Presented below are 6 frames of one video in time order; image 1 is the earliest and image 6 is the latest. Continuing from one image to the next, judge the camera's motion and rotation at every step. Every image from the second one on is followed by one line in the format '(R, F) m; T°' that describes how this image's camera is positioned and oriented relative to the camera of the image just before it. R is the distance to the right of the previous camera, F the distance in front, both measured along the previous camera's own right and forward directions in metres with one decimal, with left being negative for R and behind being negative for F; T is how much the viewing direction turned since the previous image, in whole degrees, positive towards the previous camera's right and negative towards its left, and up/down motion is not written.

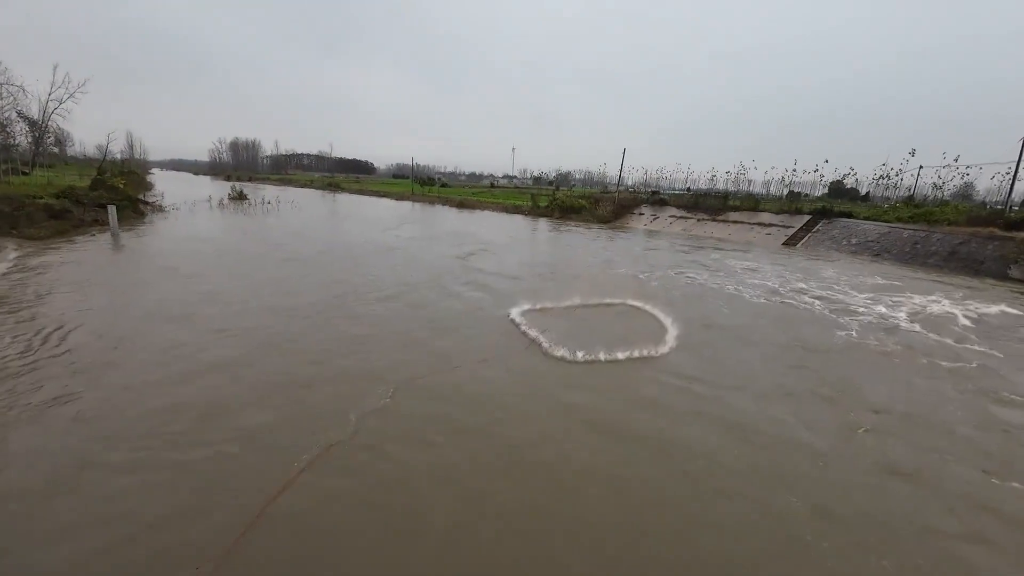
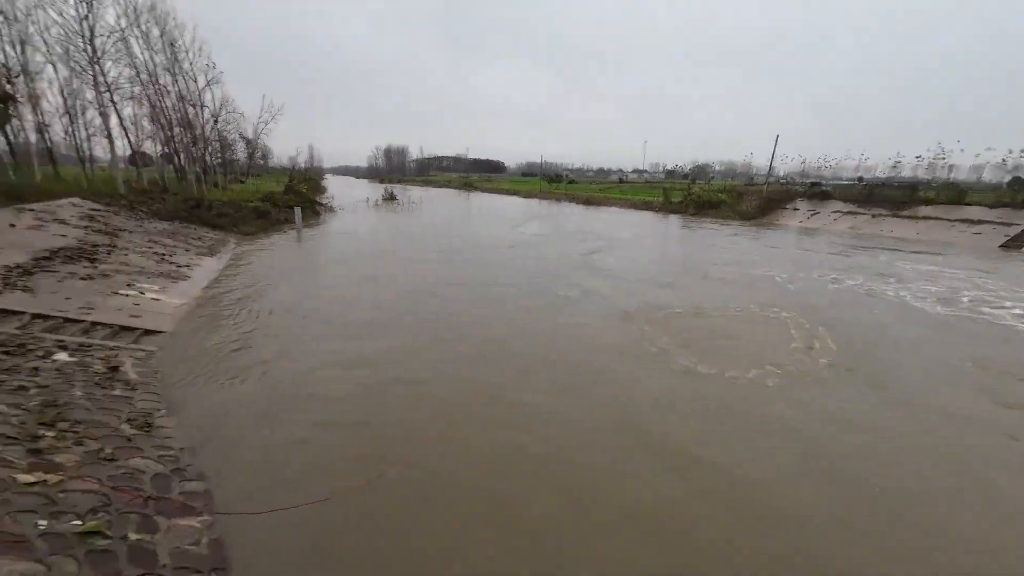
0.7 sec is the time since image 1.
(-0.1, -0.5) m; -15°
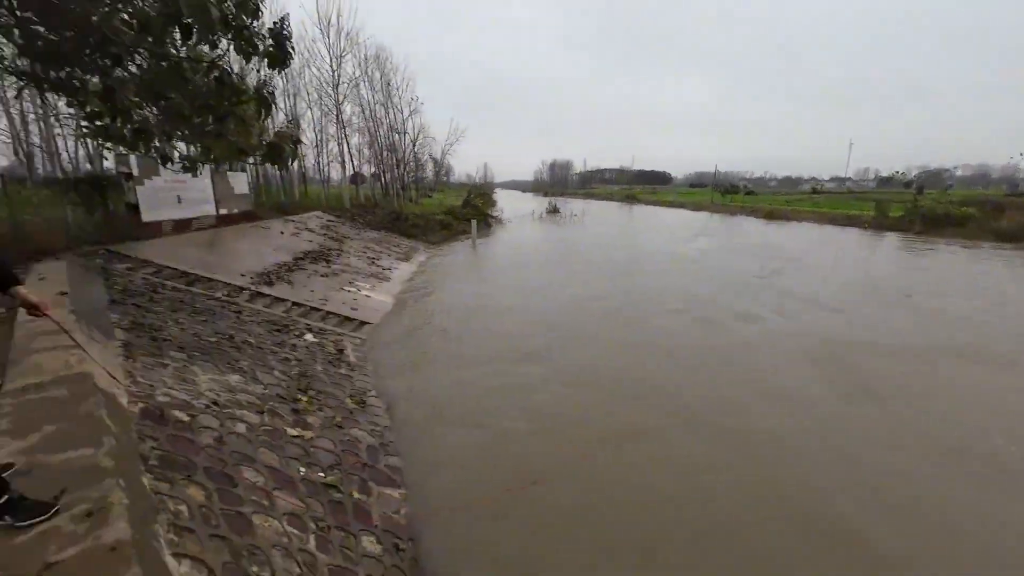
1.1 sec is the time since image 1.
(-0.3, -0.1) m; -19°
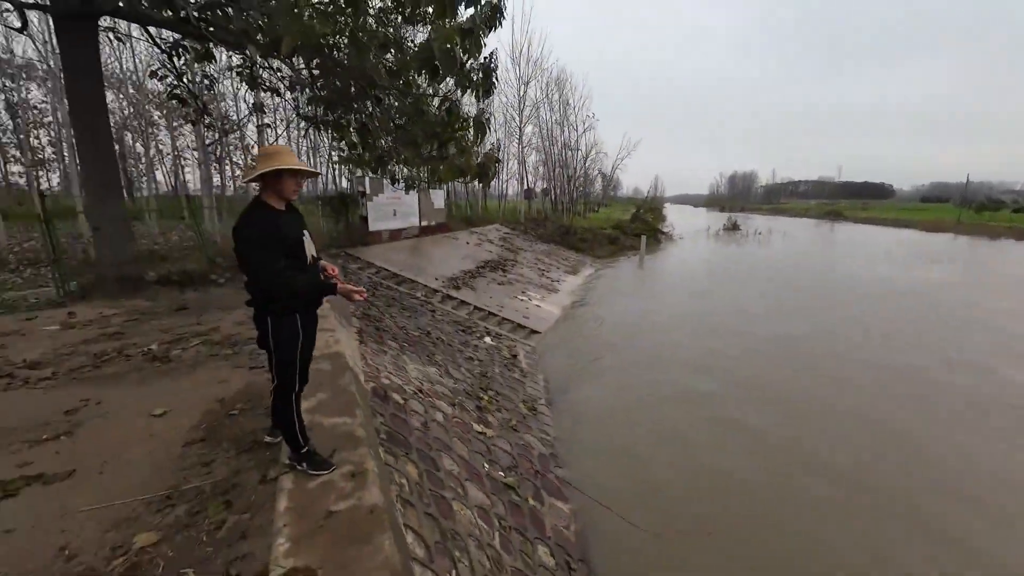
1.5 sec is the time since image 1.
(-0.2, 0.0) m; -19°
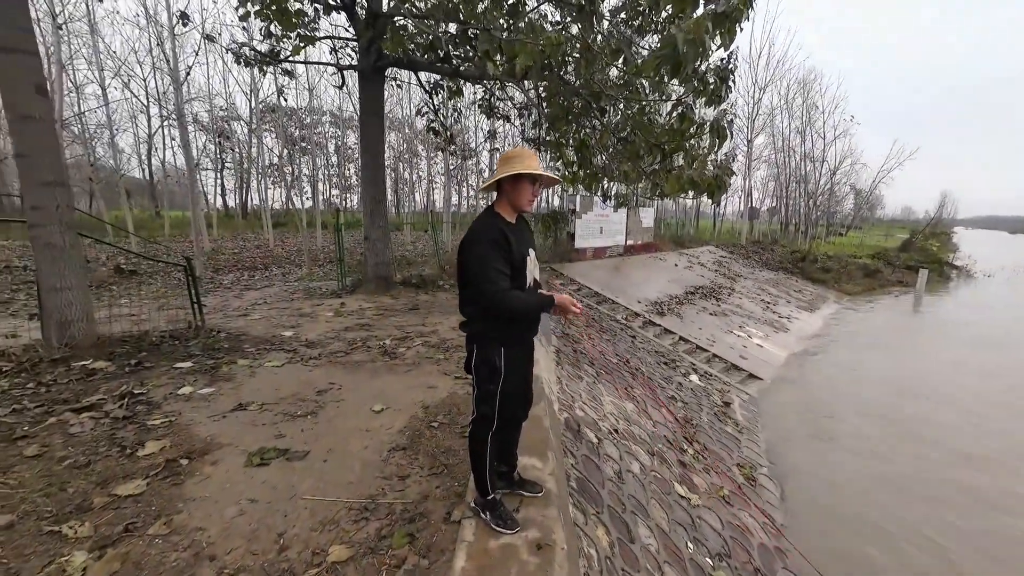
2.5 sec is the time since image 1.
(-0.1, +0.4) m; -24°
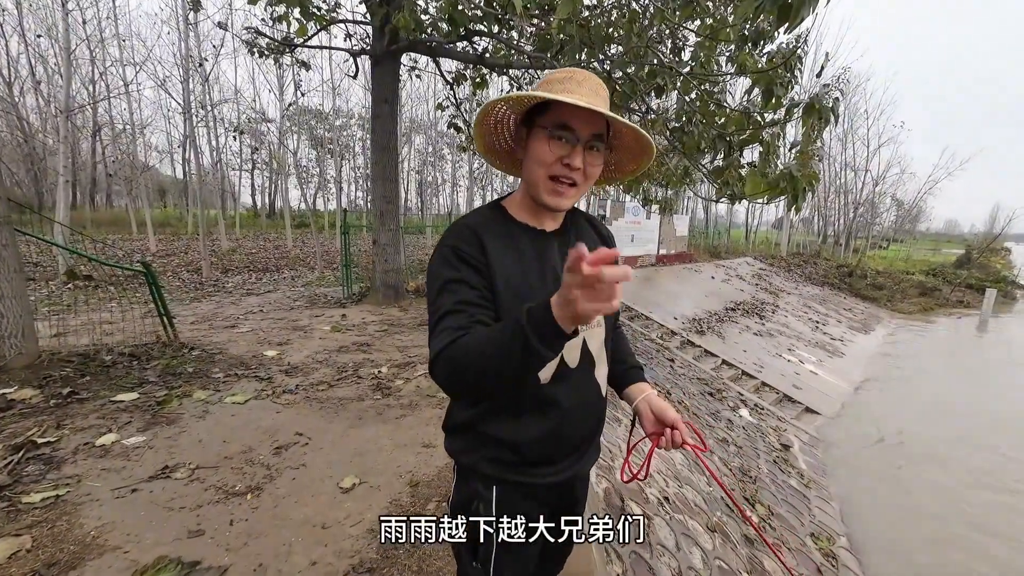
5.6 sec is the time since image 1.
(0.0, +1.0) m; -3°
